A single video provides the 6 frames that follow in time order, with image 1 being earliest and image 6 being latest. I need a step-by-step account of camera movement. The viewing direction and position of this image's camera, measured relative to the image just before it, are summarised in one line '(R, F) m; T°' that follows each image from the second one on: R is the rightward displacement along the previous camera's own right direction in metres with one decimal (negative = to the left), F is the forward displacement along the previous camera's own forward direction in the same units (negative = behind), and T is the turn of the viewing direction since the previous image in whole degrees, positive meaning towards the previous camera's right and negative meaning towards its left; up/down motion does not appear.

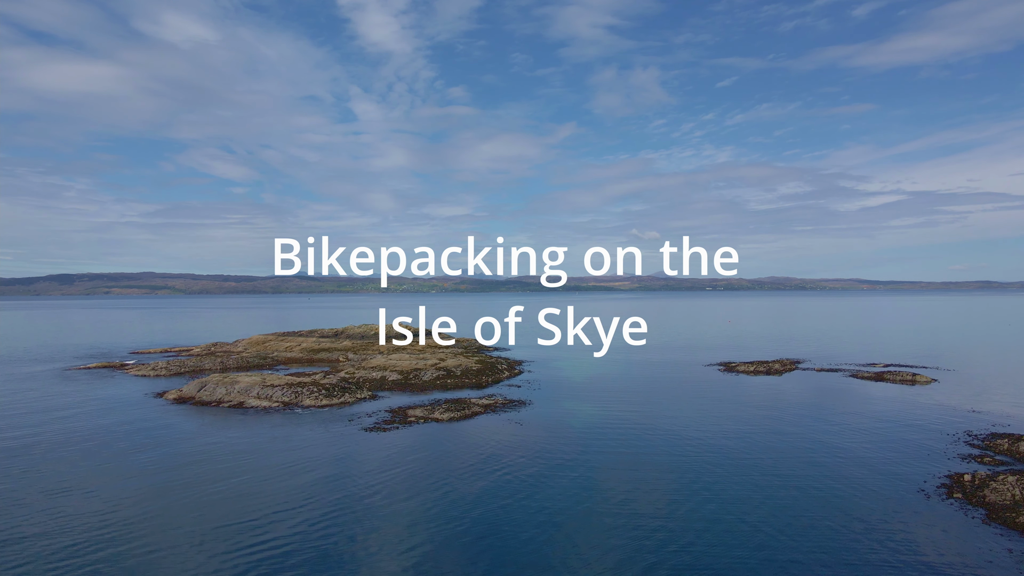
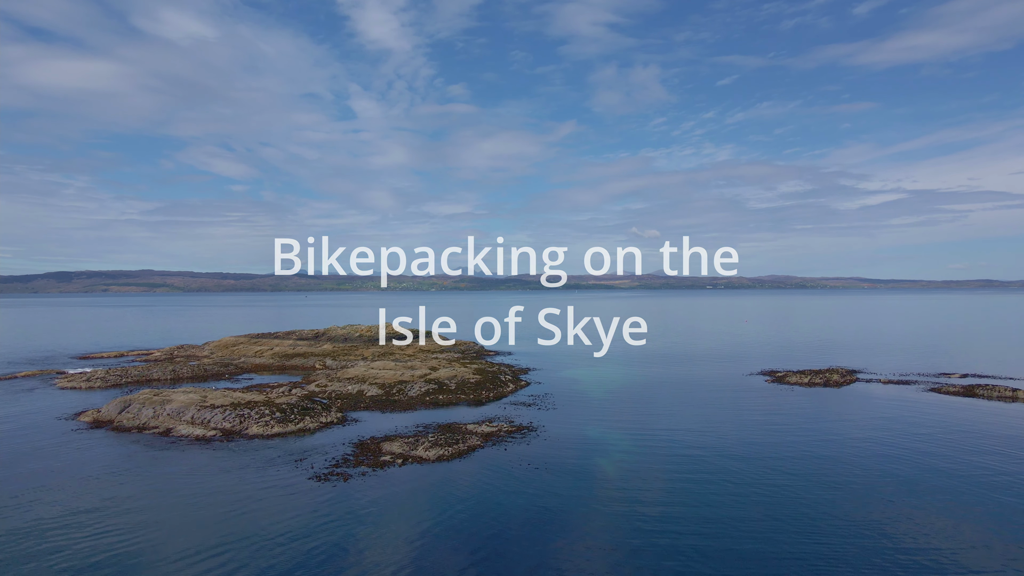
(-0.7, +0.7) m; 0°
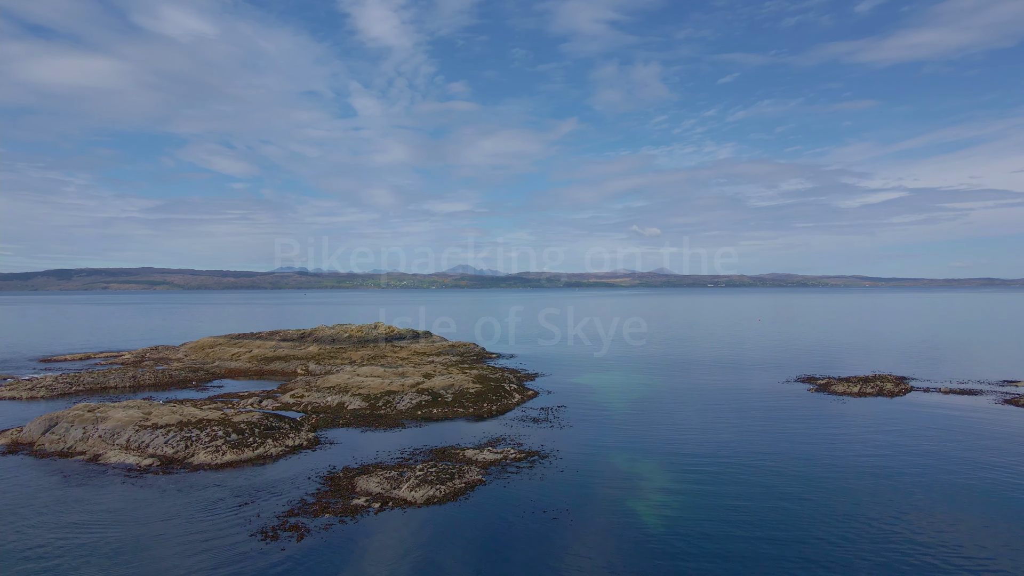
(0.0, +0.2) m; 0°
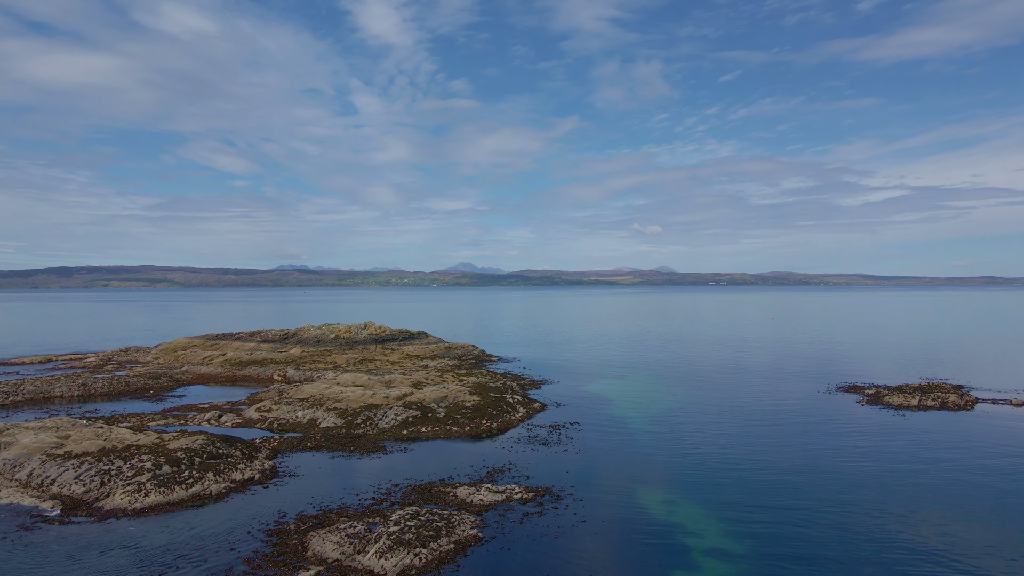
(+0.1, +0.6) m; 0°
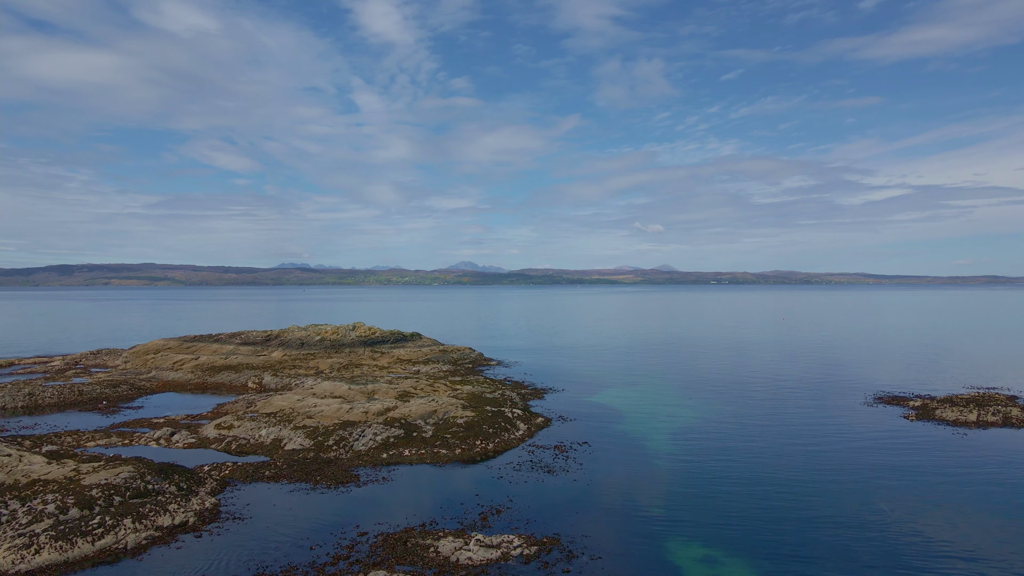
(0.0, +2.0) m; 0°
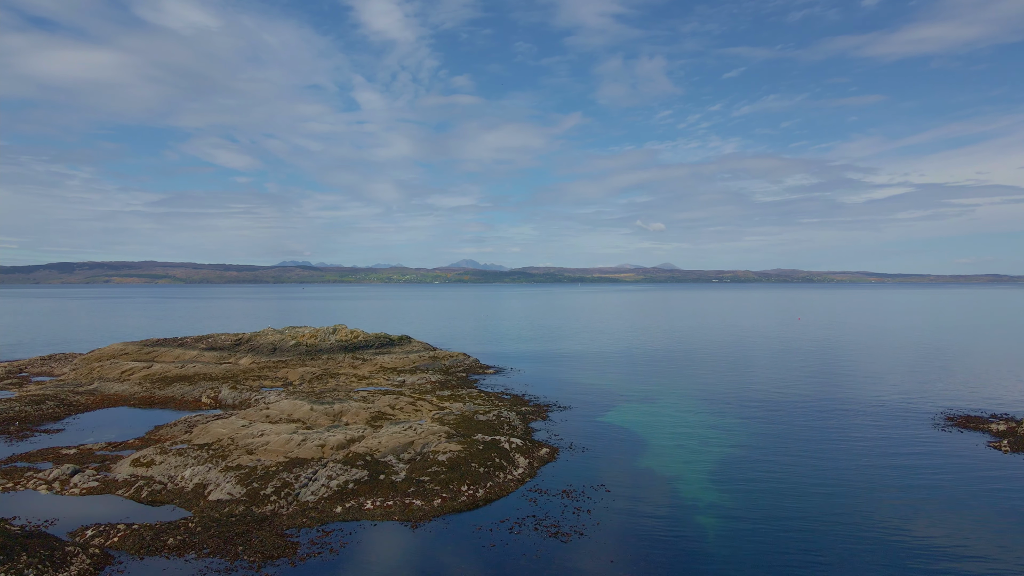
(+0.1, +2.7) m; 0°
